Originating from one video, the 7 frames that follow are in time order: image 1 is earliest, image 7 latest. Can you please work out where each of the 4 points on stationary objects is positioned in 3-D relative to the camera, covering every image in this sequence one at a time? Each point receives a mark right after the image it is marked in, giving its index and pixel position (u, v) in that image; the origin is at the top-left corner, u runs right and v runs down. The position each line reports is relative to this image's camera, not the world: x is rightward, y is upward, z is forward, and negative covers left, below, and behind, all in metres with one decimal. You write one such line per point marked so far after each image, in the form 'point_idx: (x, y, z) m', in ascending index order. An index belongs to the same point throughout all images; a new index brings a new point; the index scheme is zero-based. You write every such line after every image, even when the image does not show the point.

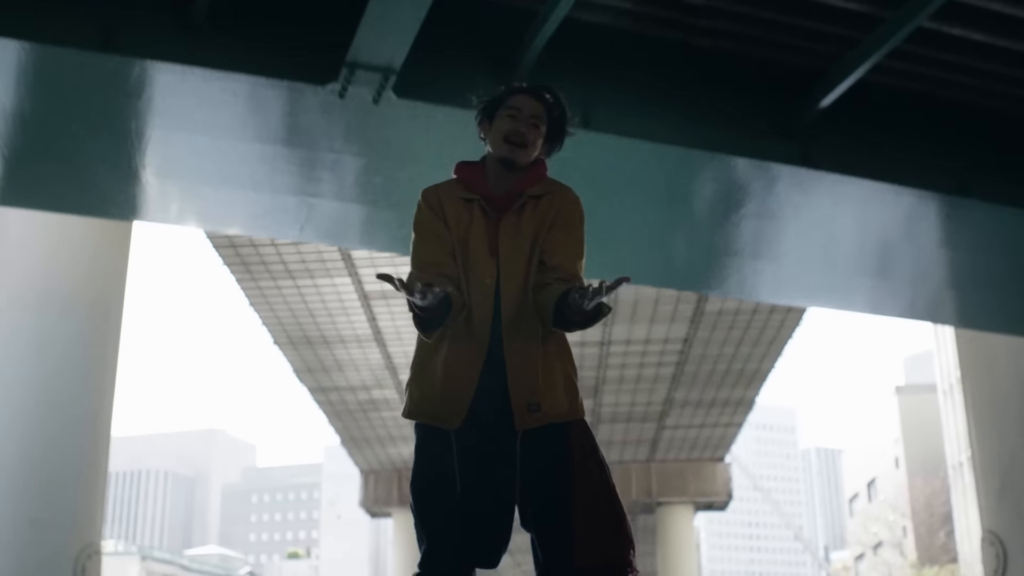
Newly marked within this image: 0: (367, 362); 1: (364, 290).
0: (-1.8, -0.9, +13.6) m
1: (-1.6, 0.0, +11.7) m
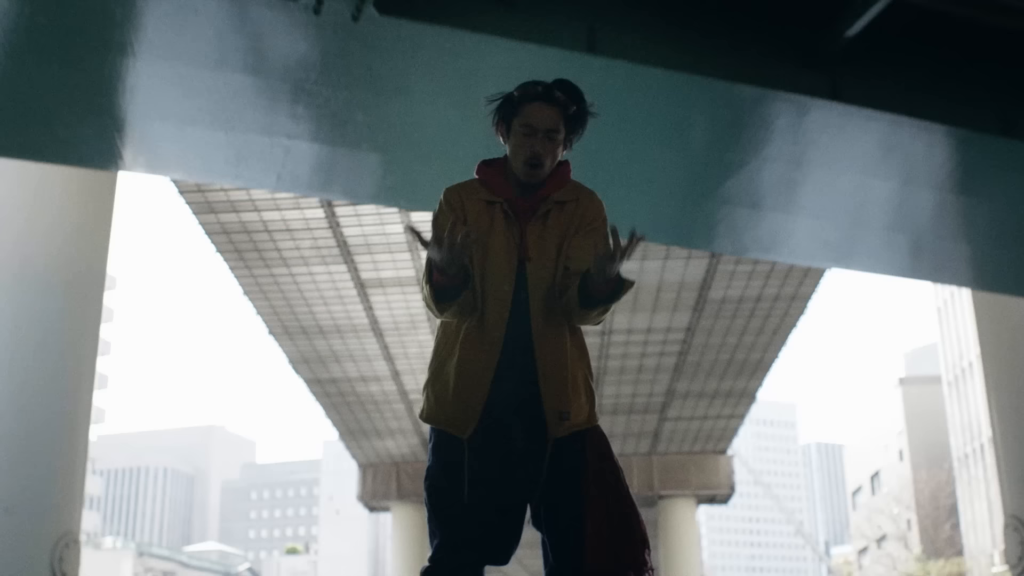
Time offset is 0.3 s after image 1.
0: (-1.8, -0.8, +13.4) m
1: (-1.6, +0.1, +11.5) m
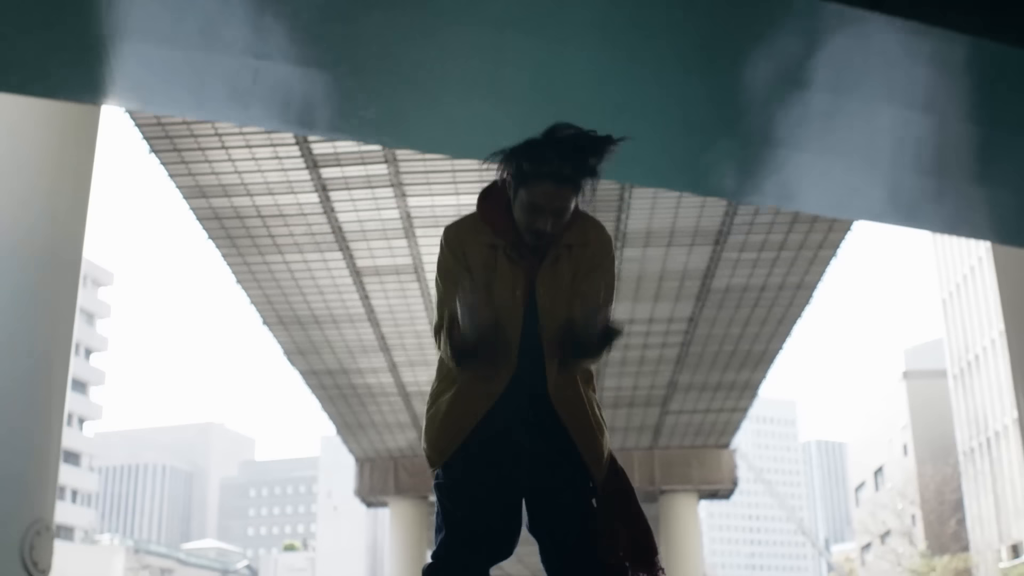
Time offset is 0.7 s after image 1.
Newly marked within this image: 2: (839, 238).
0: (-1.8, -0.7, +13.2) m
1: (-1.6, +0.2, +11.2) m
2: (+3.1, +0.5, +10.6) m
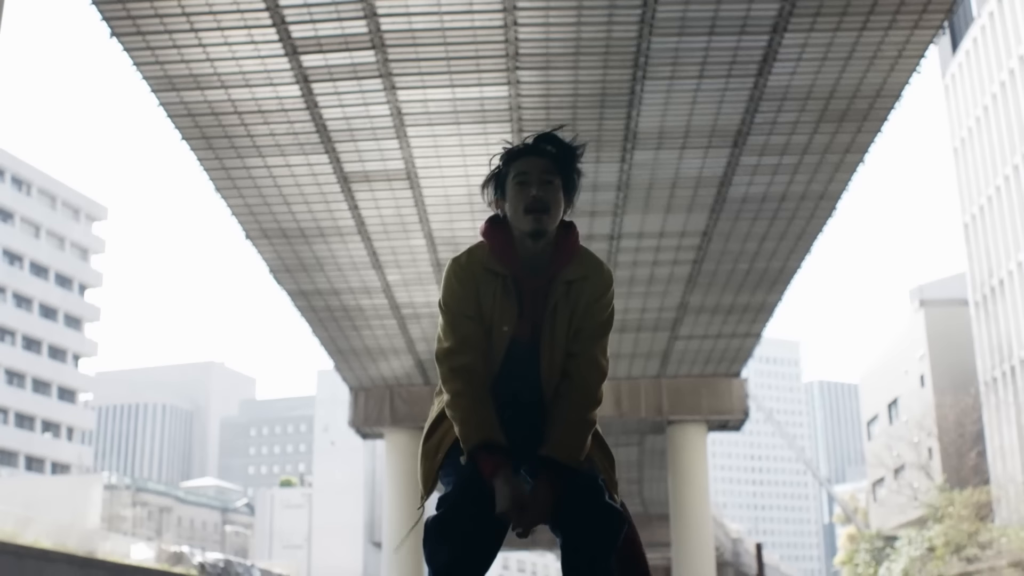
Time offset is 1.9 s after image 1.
0: (-1.8, +0.3, +12.3) m
1: (-1.6, +1.1, +10.4) m
2: (+3.1, +1.3, +9.7) m
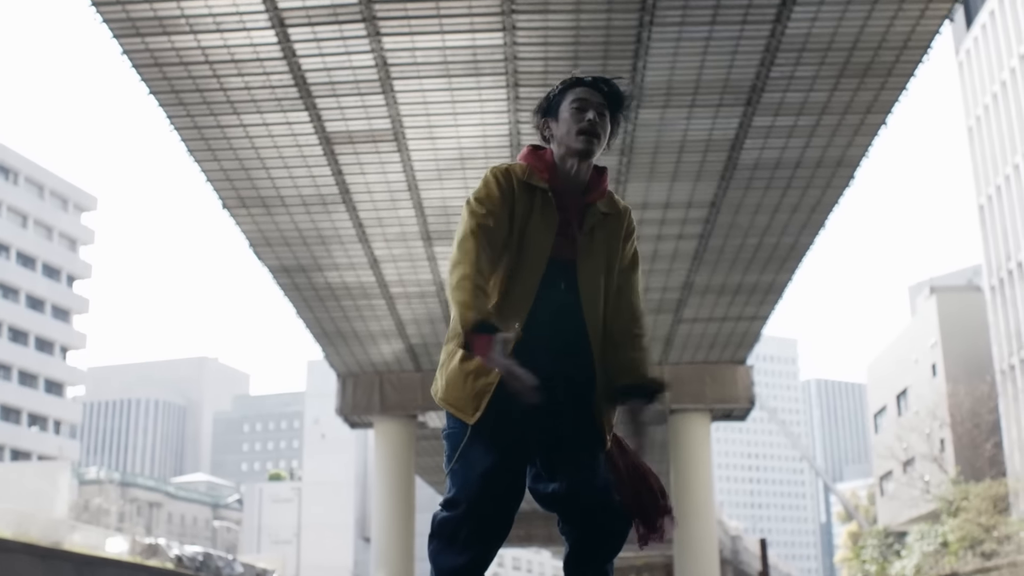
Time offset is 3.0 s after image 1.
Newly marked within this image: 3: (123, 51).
0: (-1.8, +0.6, +11.6) m
1: (-1.6, +1.3, +9.6) m
2: (+3.1, +1.5, +9.0) m
3: (-3.0, +1.8, +8.5) m
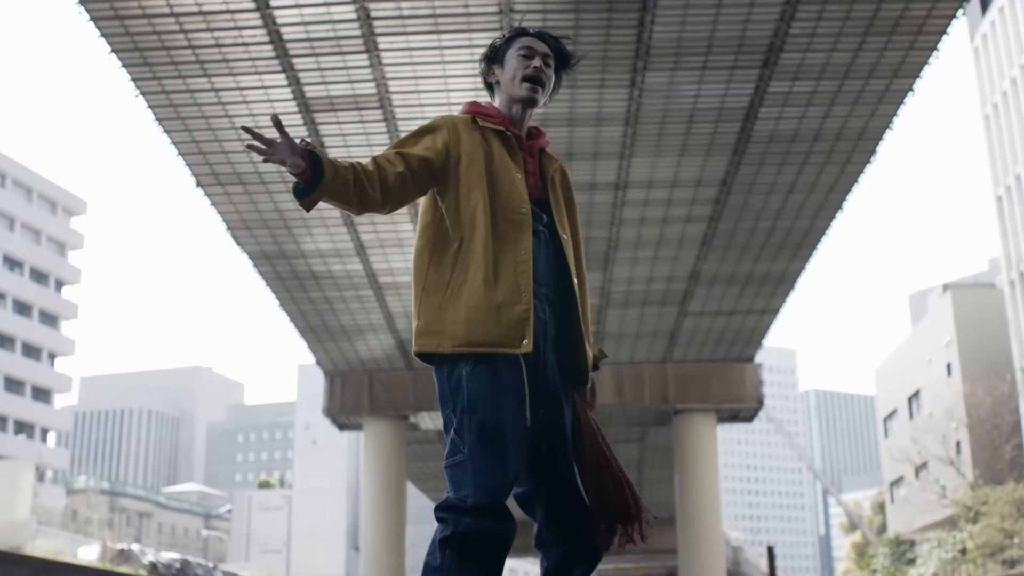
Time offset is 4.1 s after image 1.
0: (-1.9, +0.7, +10.8) m
1: (-1.7, +1.5, +8.9) m
2: (+3.1, +1.7, +8.3) m
3: (-3.0, +2.0, +7.7) m
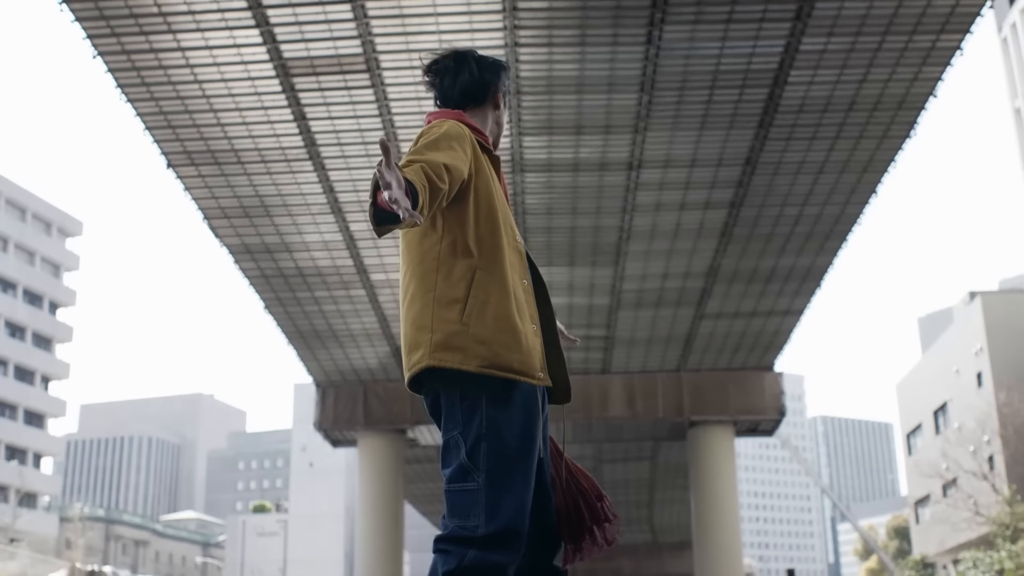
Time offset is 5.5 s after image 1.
0: (-1.9, +0.7, +9.9) m
1: (-1.6, +1.6, +8.0) m
2: (+3.1, +1.8, +7.4) m
3: (-3.0, +2.1, +6.9) m
